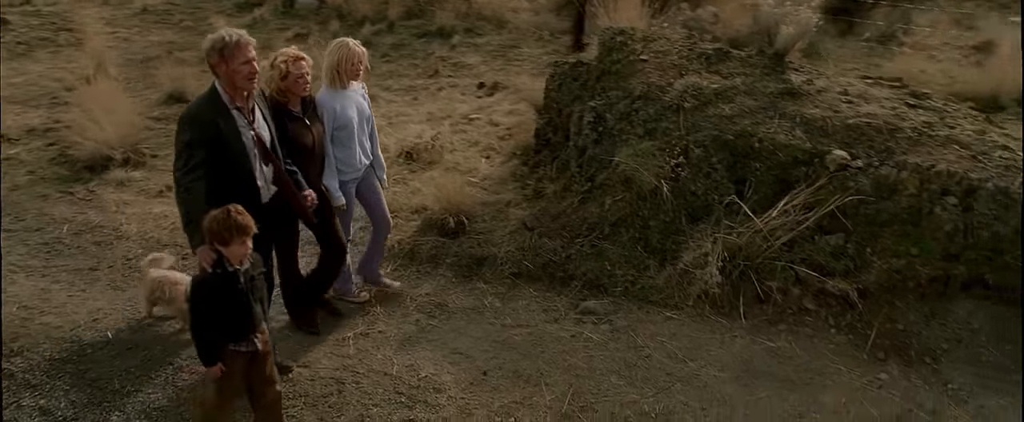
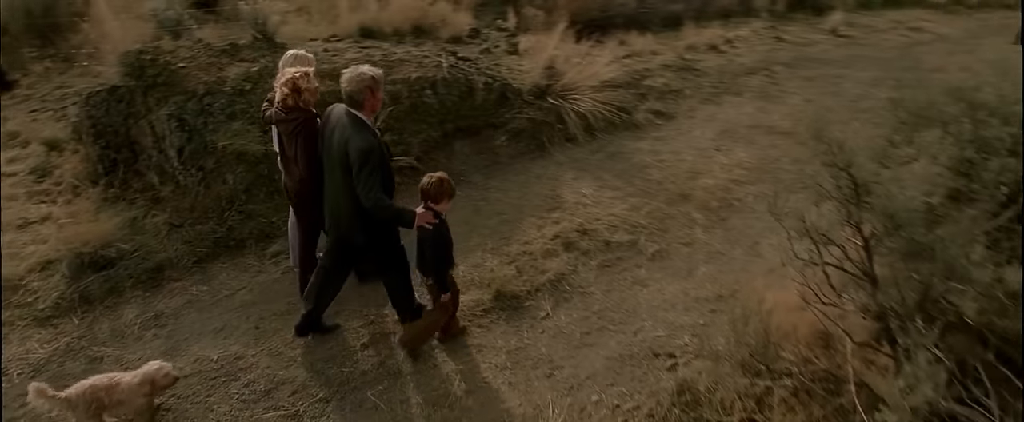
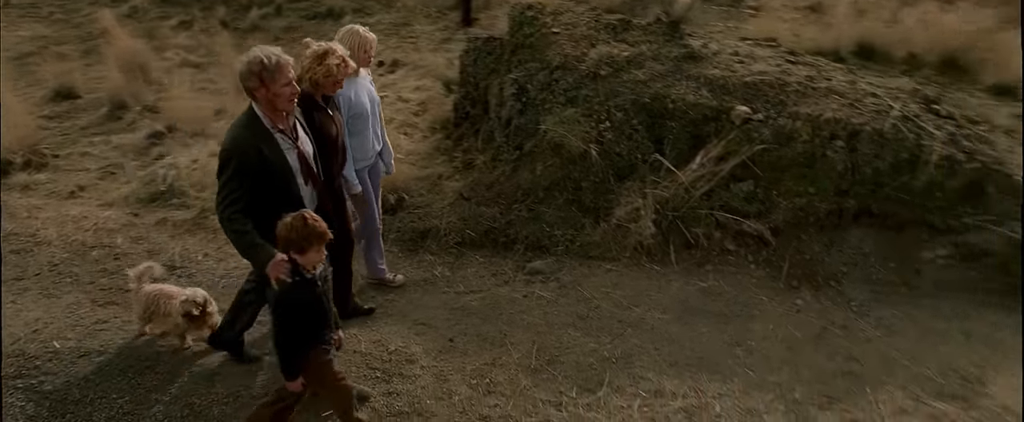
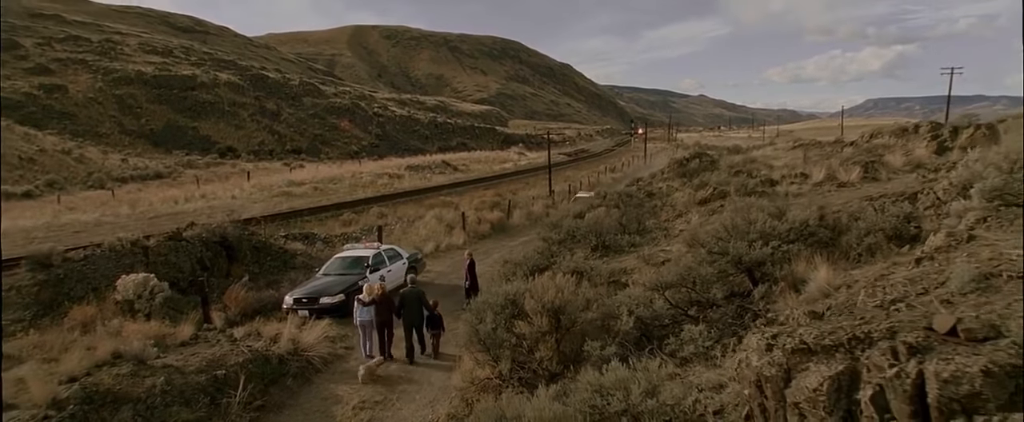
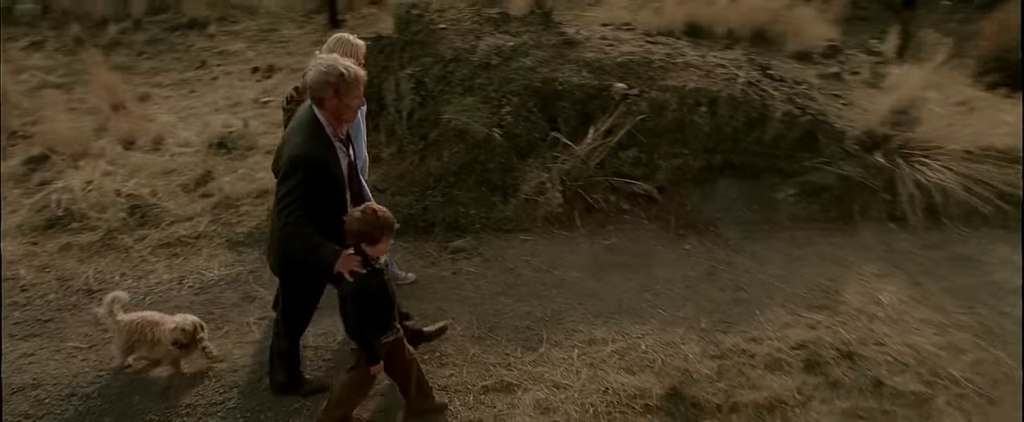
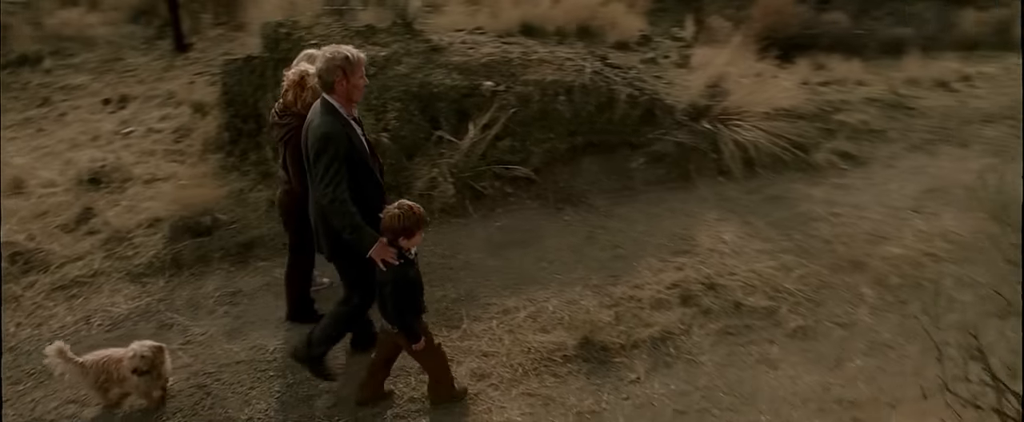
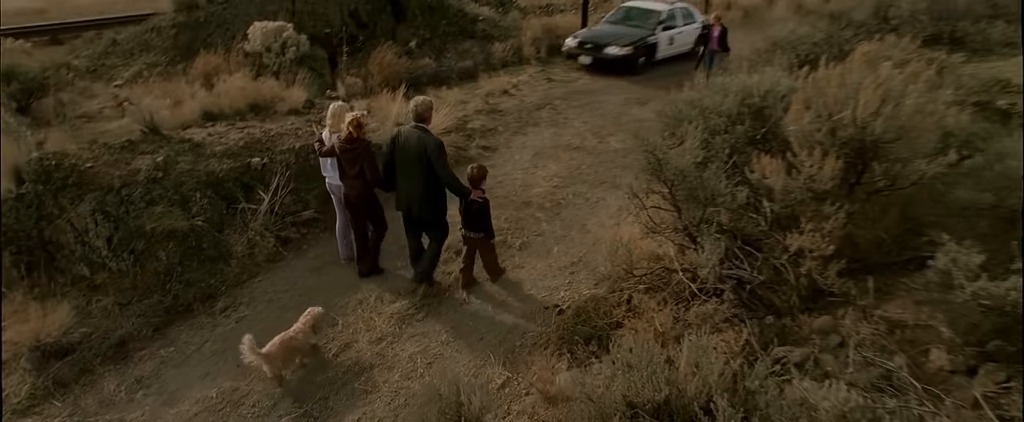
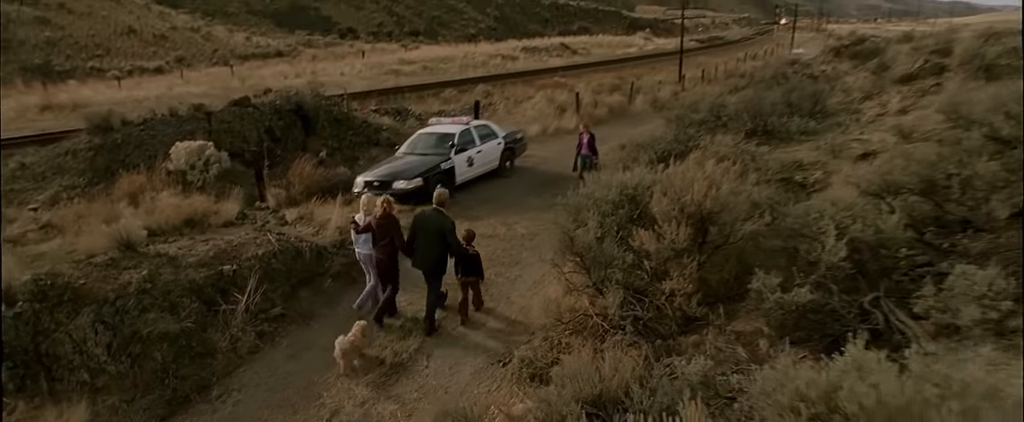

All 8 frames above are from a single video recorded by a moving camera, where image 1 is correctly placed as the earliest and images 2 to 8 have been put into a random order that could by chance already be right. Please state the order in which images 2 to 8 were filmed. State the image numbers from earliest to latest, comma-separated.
3, 5, 6, 2, 7, 8, 4
